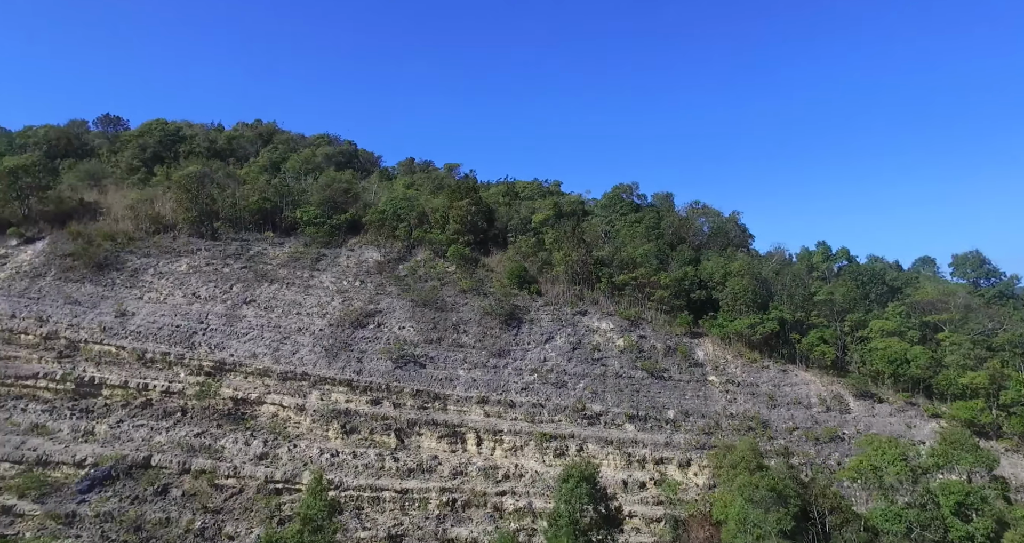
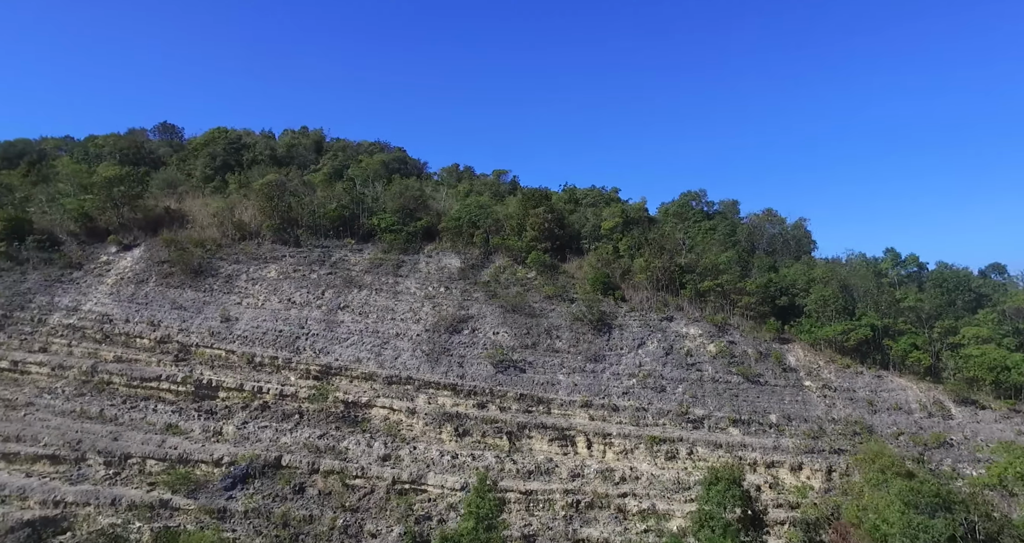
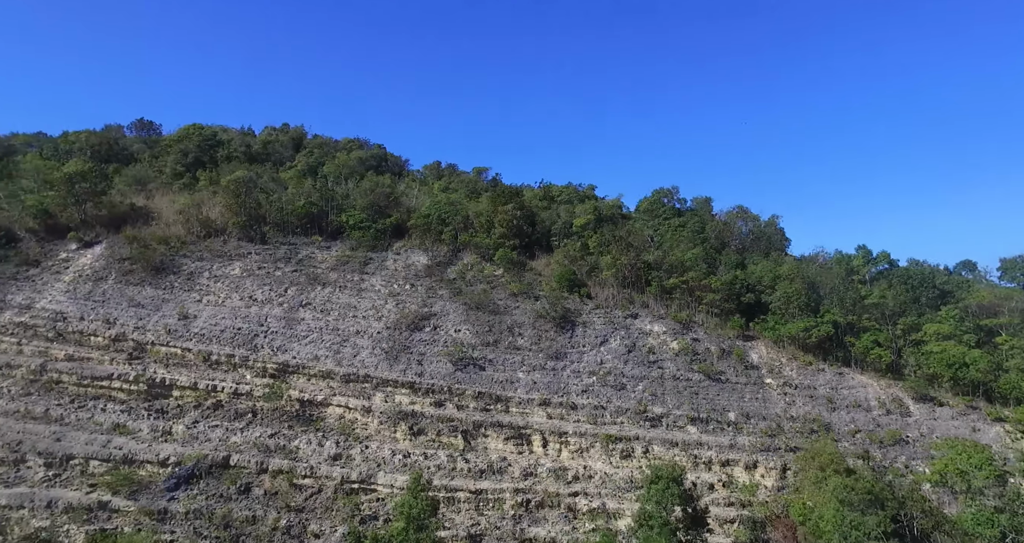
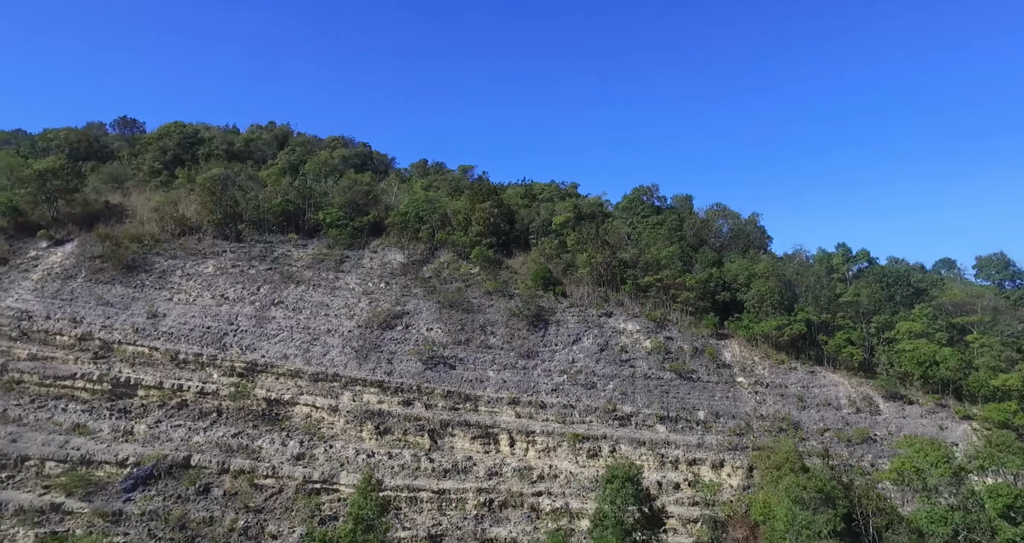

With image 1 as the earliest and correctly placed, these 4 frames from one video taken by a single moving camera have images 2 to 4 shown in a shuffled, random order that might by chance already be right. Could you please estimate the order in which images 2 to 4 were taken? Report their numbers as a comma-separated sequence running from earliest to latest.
4, 3, 2
